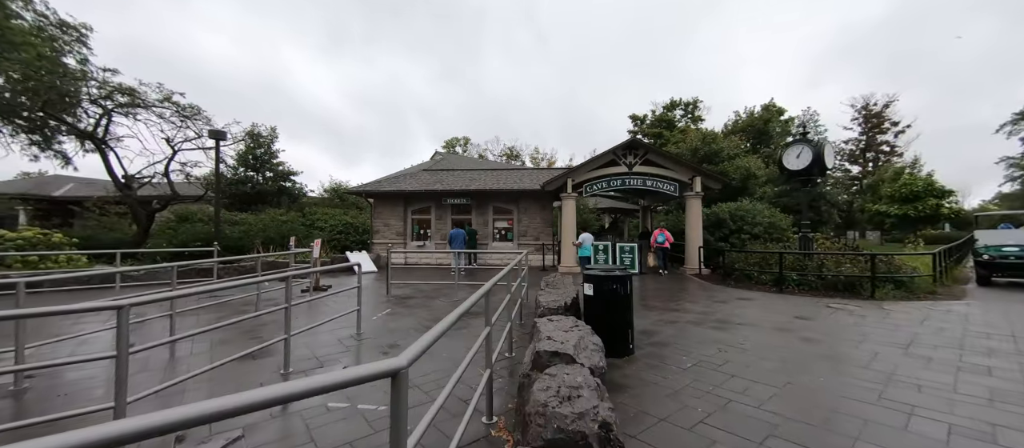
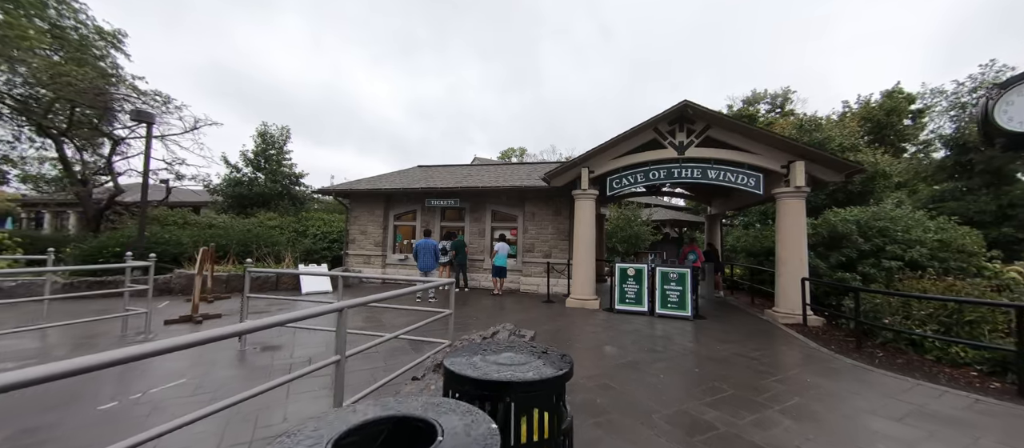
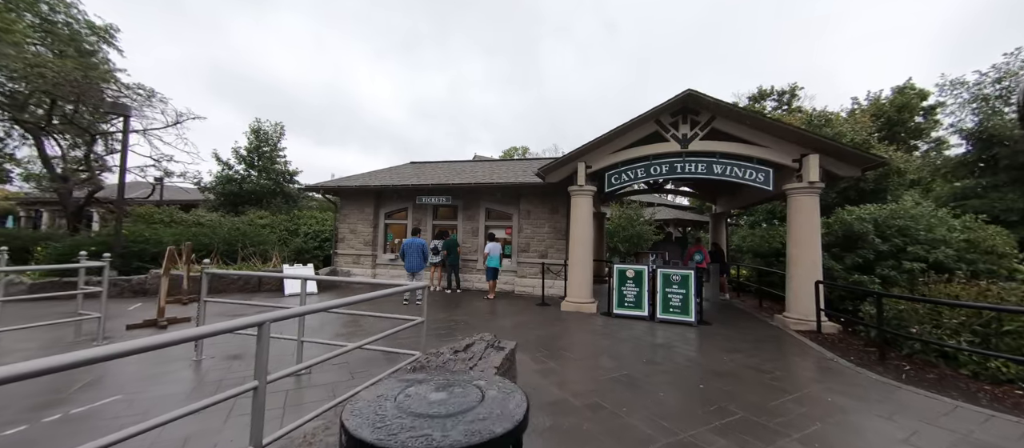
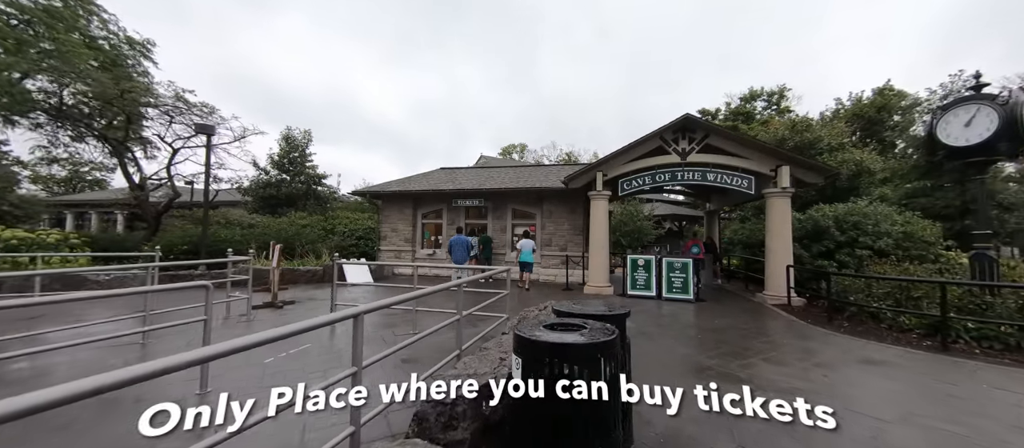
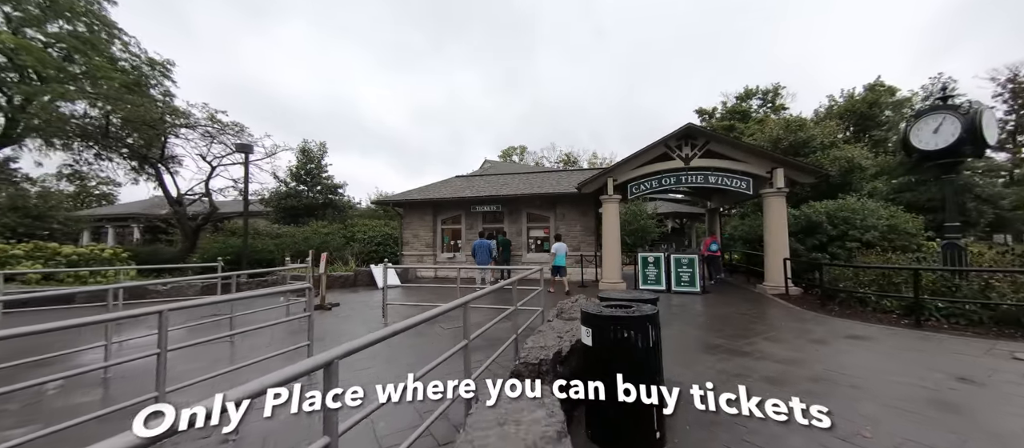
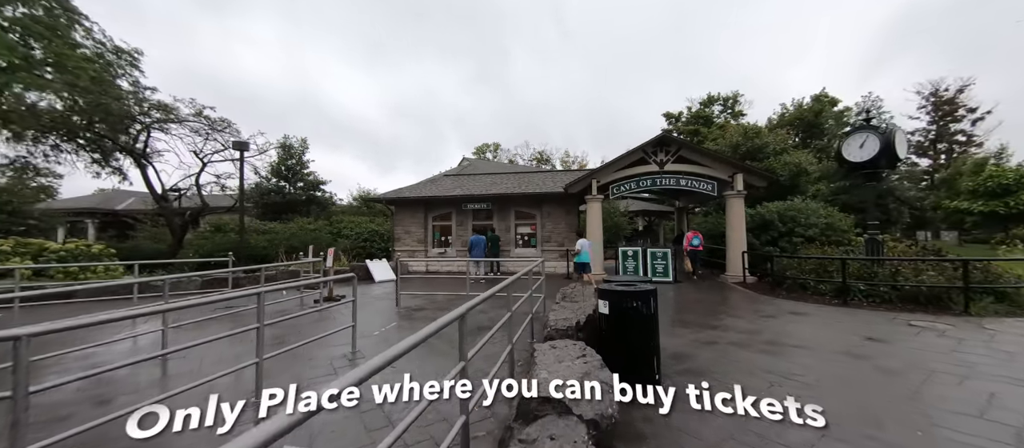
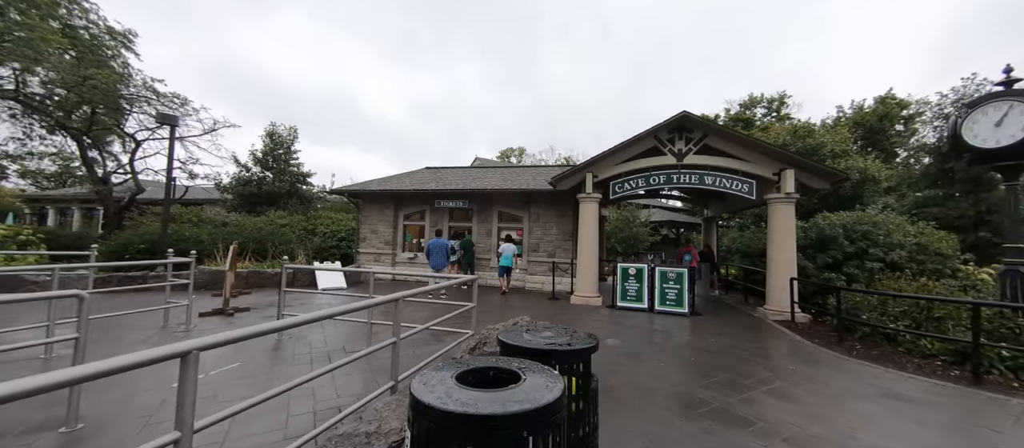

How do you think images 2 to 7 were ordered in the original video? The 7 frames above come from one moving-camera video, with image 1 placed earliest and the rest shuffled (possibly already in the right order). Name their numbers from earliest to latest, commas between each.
6, 5, 4, 7, 2, 3
